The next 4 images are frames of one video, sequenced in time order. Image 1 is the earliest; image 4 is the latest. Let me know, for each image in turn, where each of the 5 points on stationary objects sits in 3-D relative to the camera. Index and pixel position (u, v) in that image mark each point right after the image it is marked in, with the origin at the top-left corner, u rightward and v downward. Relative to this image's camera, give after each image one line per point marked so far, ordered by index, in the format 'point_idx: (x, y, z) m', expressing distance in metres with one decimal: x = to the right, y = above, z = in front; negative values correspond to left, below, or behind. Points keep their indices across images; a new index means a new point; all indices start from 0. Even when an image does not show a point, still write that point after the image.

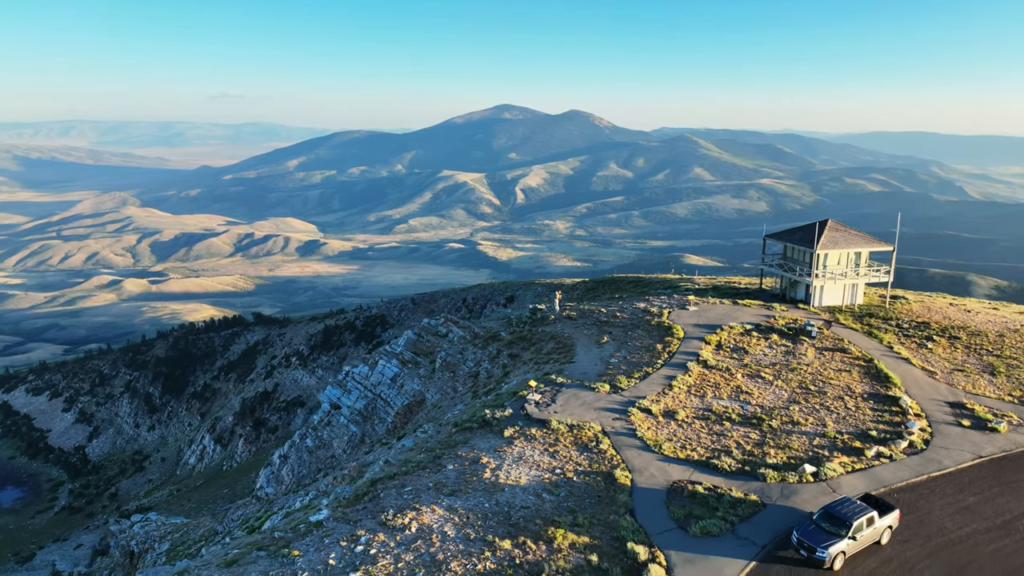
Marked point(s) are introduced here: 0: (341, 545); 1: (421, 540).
0: (-5.5, -8.2, +17.1) m
1: (-2.9, -8.0, +16.7) m
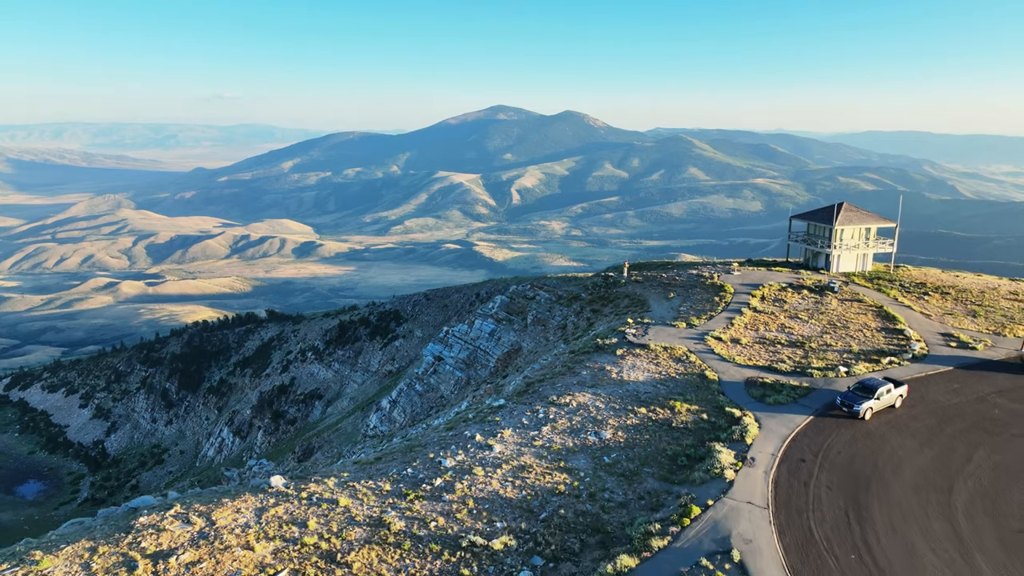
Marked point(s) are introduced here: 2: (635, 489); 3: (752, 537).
0: (+0.7, -5.9, +24.8) m
1: (+3.2, -5.7, +24.4) m
2: (+4.6, -7.5, +19.6) m
3: (+7.6, -7.9, +16.8) m
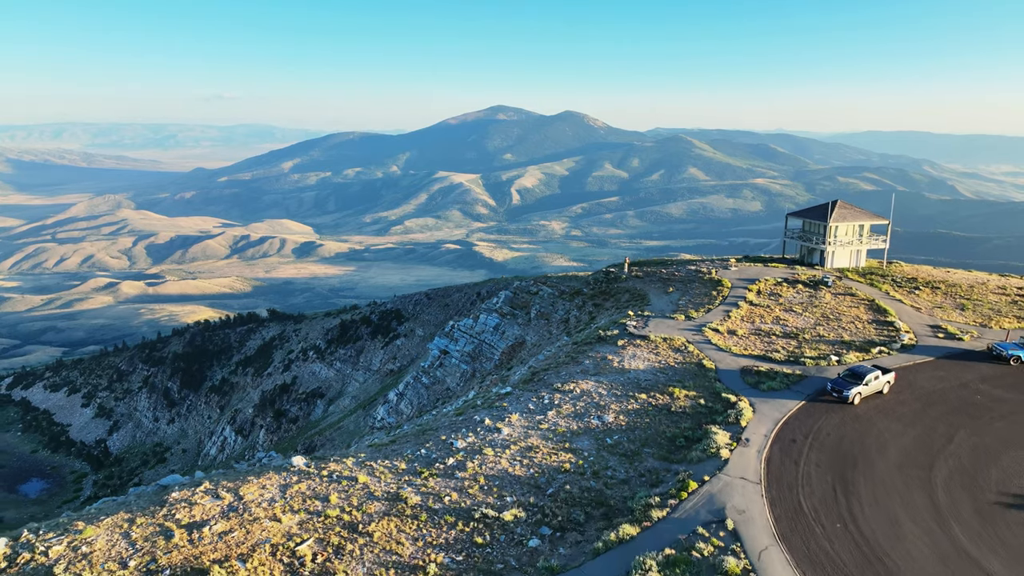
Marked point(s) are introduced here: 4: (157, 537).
0: (+1.0, -5.5, +26.0) m
1: (+3.6, -5.3, +25.6) m
2: (+4.9, -7.1, +20.9) m
3: (+8.0, -7.5, +18.1) m
4: (-12.0, -8.4, +17.8) m
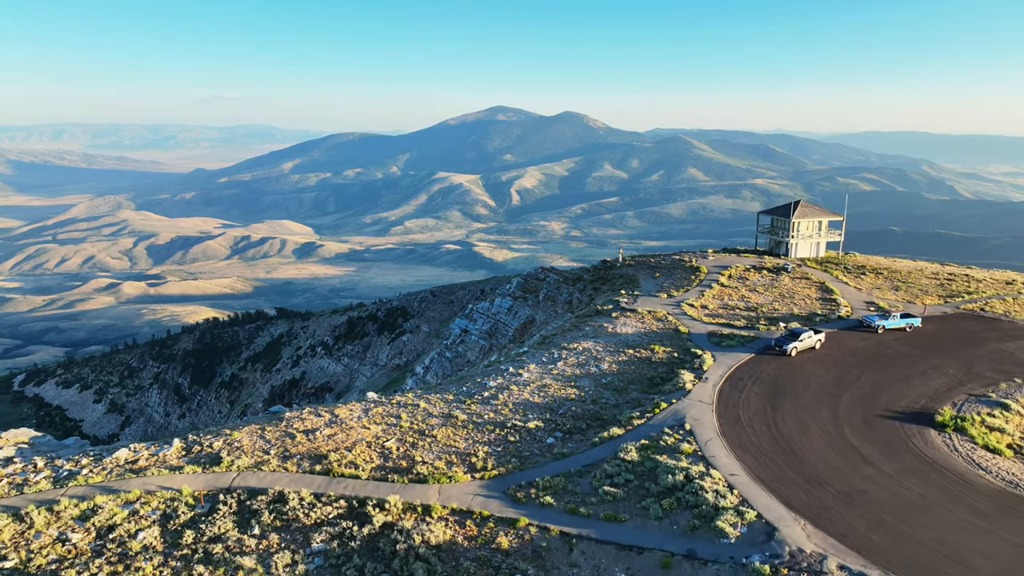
0: (+2.1, -4.3, +33.5) m
1: (+4.6, -4.1, +33.1) m
2: (+6.0, -5.8, +28.3) m
3: (+9.1, -6.3, +25.5) m
4: (-10.9, -7.2, +25.2) m
